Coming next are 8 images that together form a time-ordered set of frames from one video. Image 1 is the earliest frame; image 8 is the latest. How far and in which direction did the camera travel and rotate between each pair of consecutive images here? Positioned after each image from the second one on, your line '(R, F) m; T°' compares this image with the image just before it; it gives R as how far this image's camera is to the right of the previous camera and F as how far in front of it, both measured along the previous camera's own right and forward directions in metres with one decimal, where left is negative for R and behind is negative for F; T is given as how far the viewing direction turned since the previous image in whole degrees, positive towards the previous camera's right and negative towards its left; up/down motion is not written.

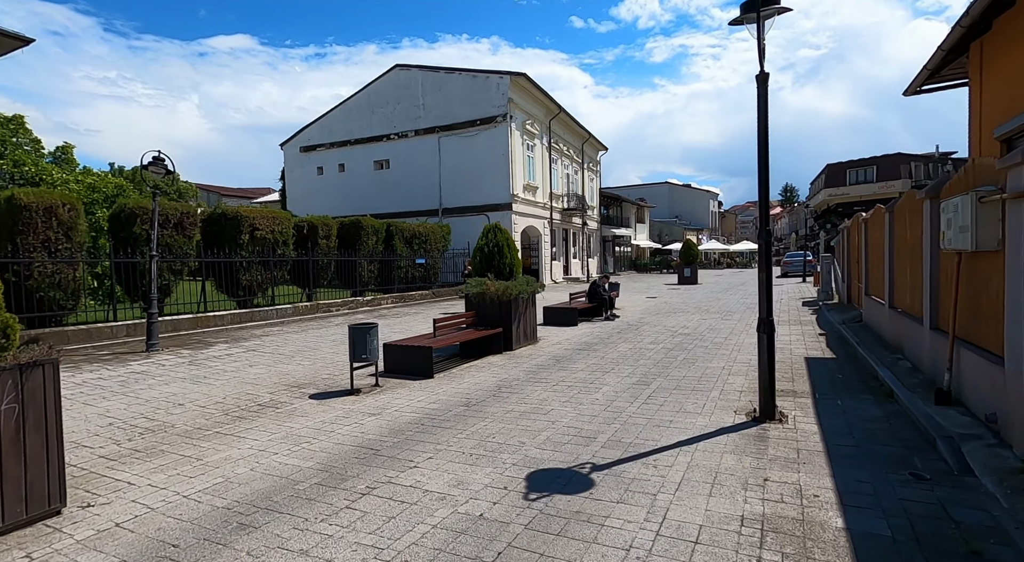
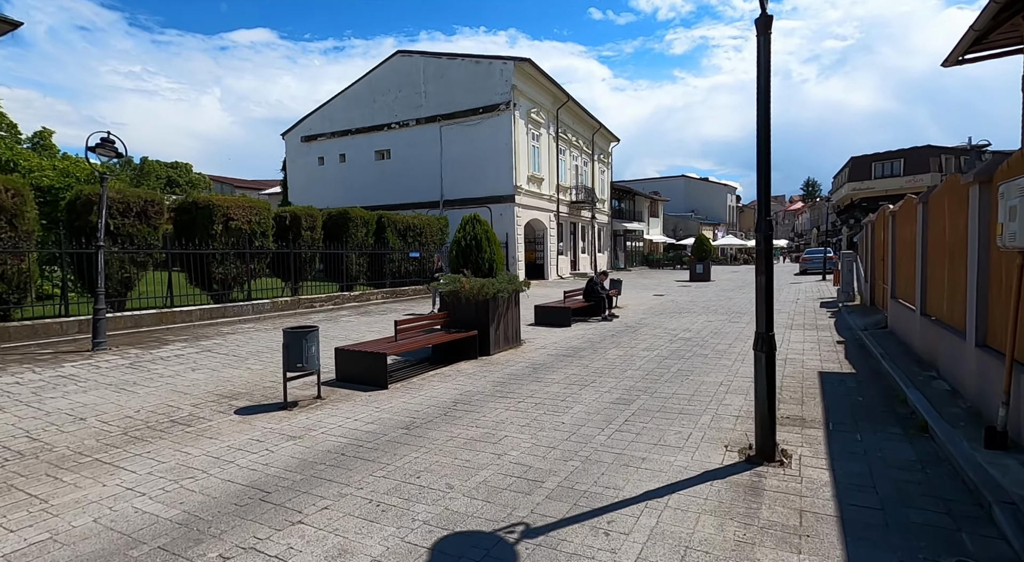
(+0.6, +1.2) m; -1°
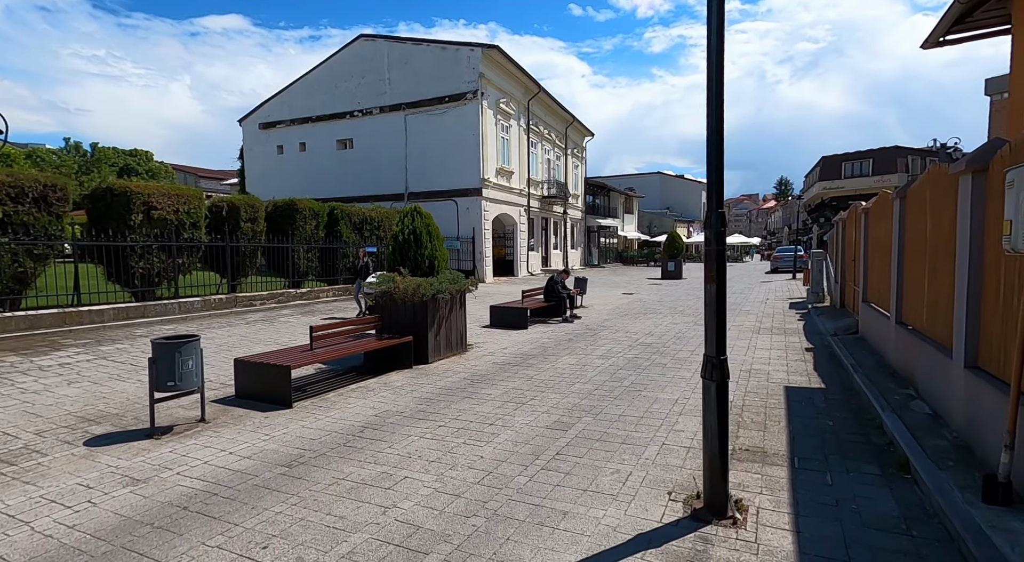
(+0.5, +1.0) m; +2°
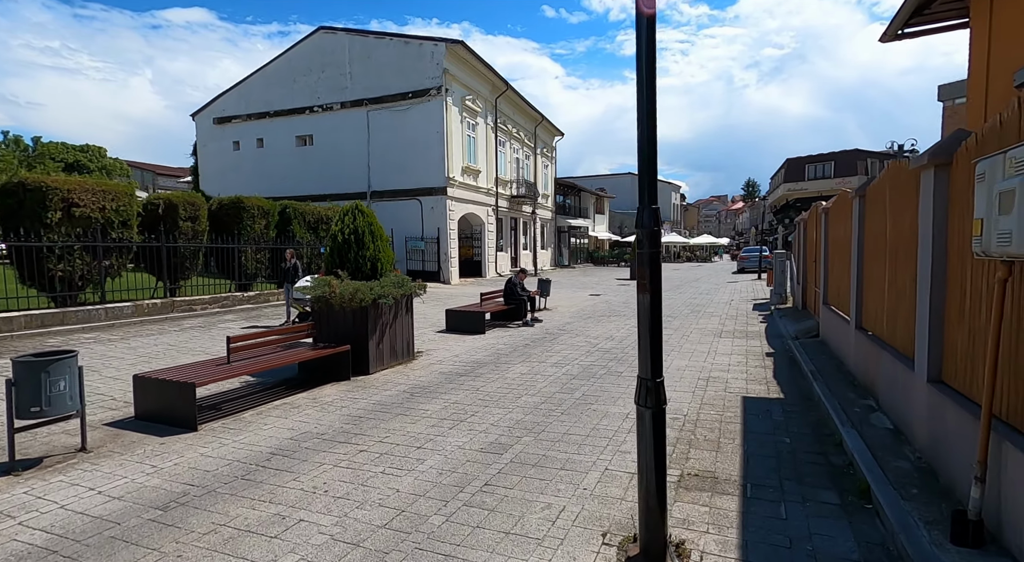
(+0.4, +0.6) m; +2°
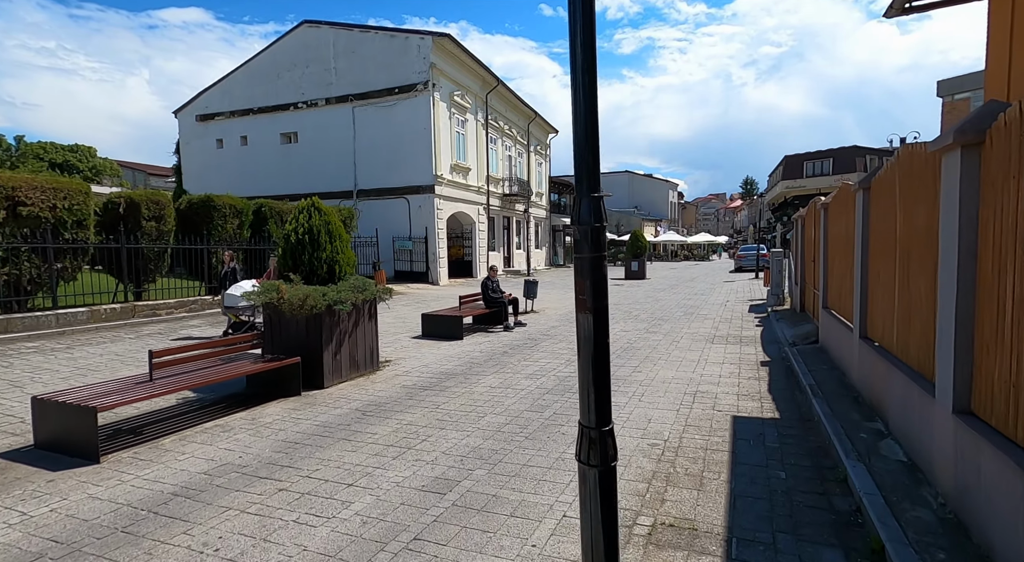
(+0.4, +0.8) m; 0°
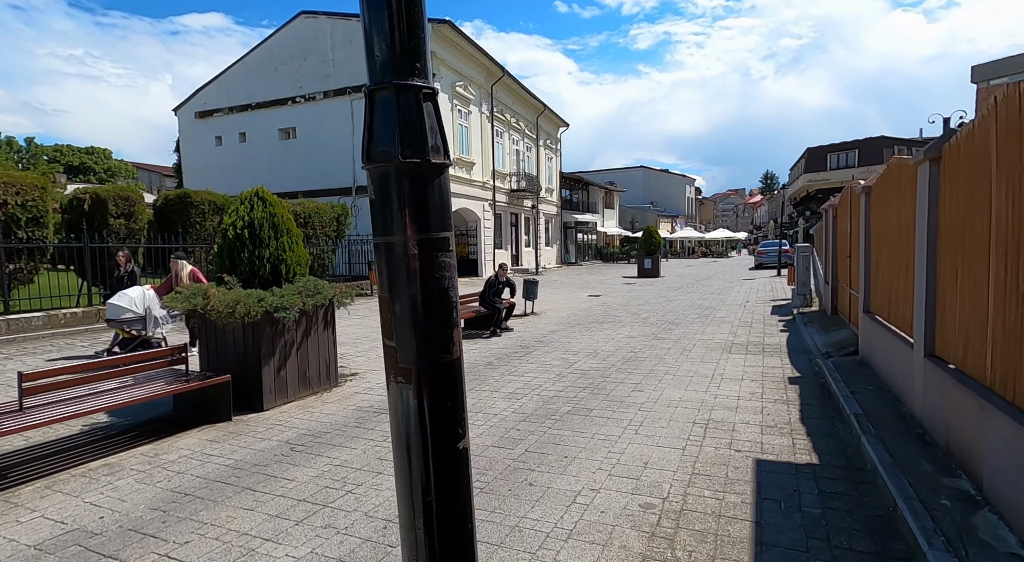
(+0.5, +1.4) m; -2°
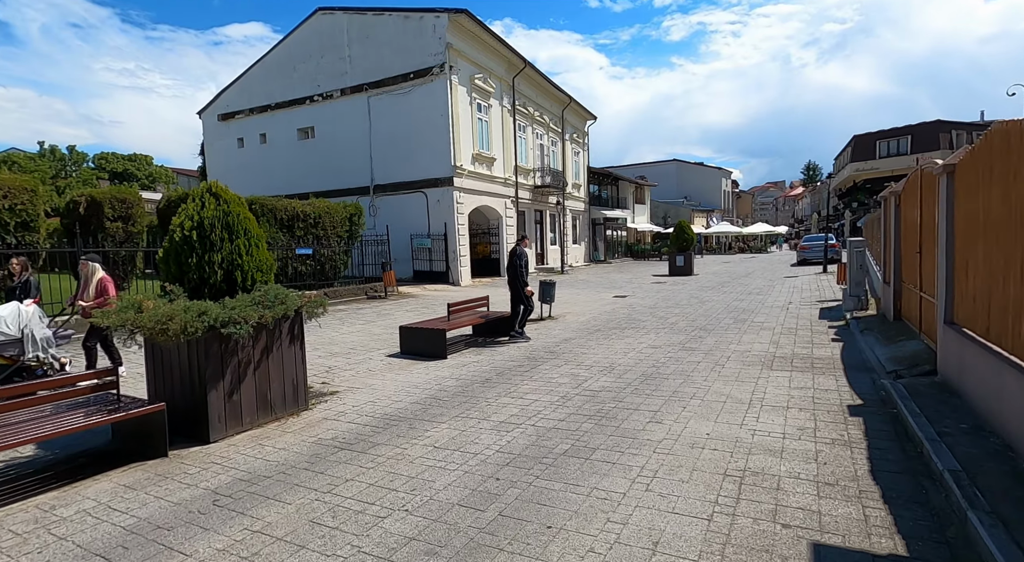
(+0.4, +1.2) m; -3°
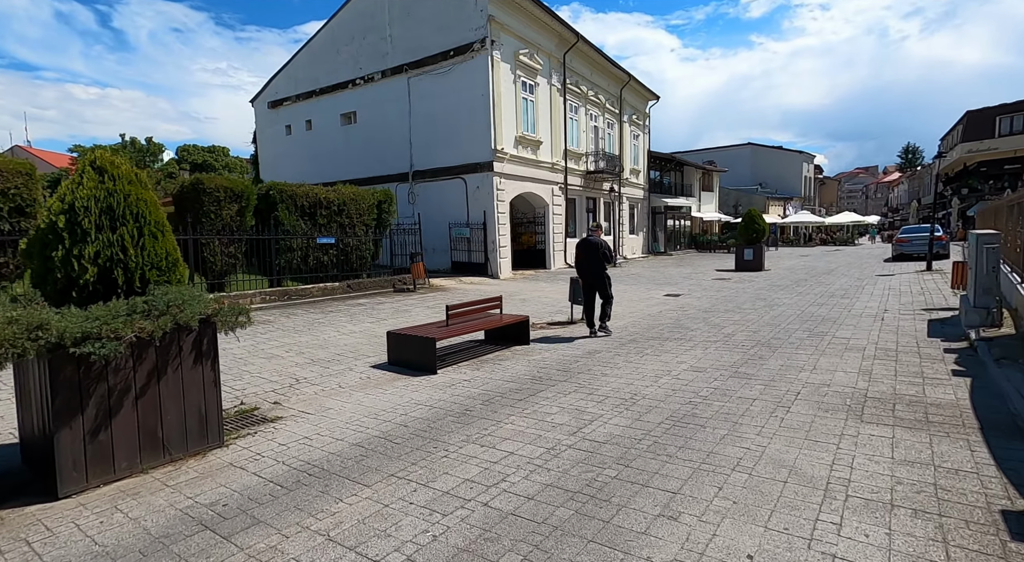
(+0.7, +2.0) m; -6°
